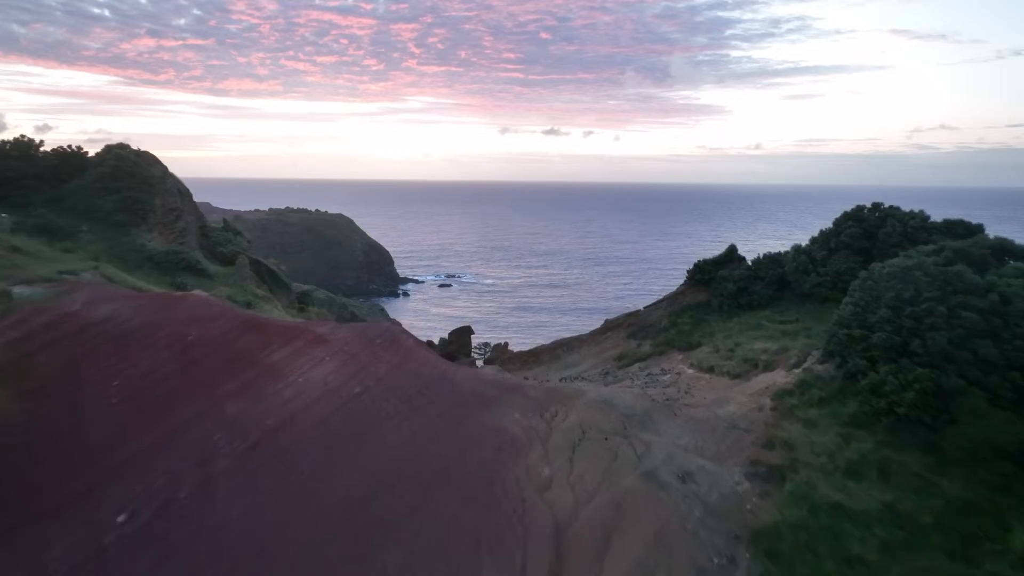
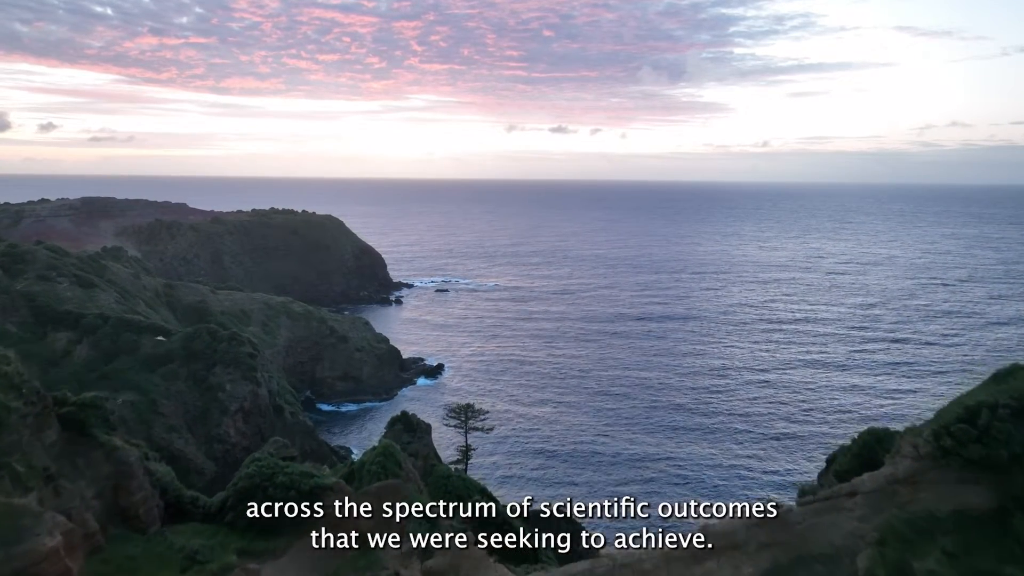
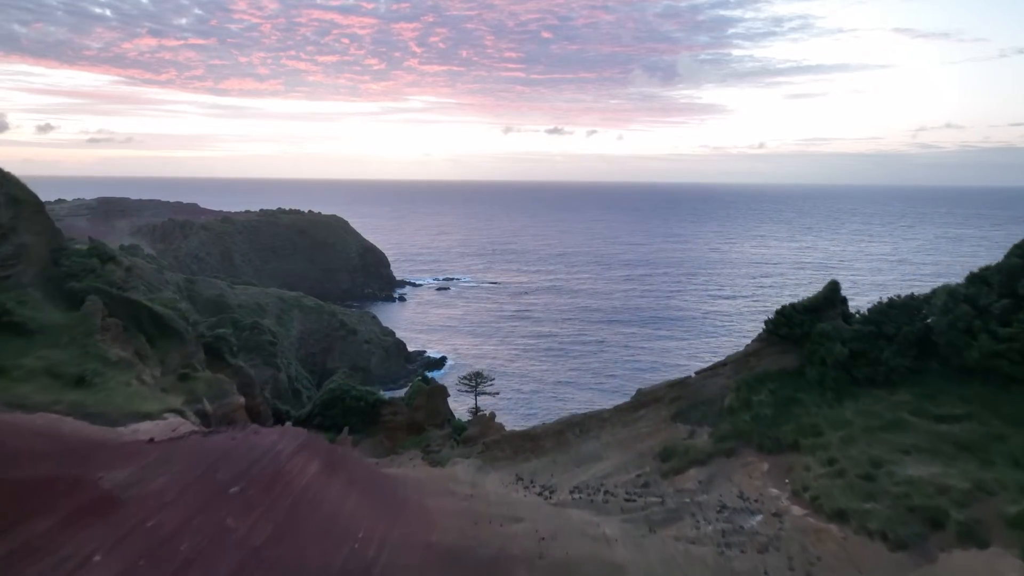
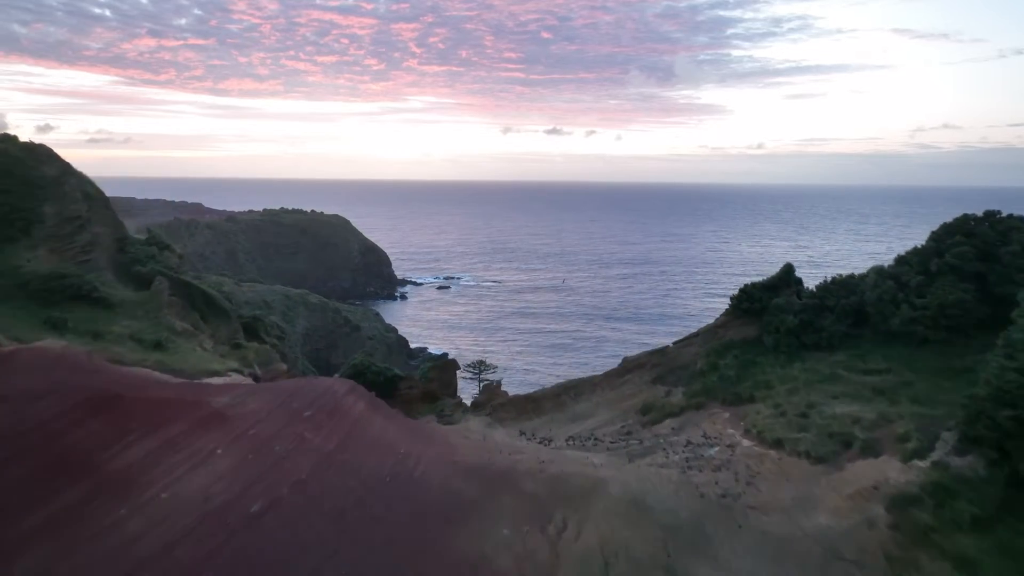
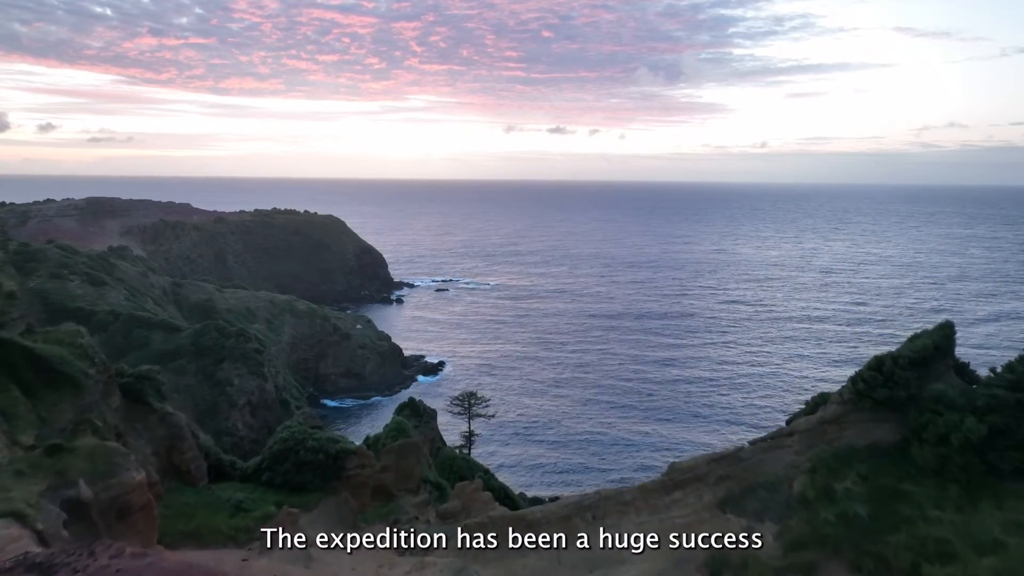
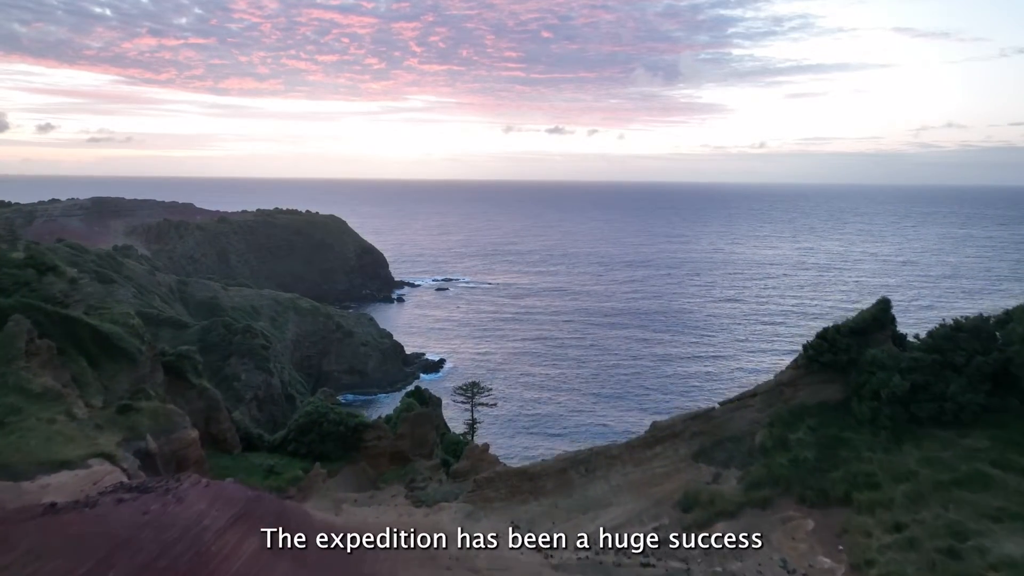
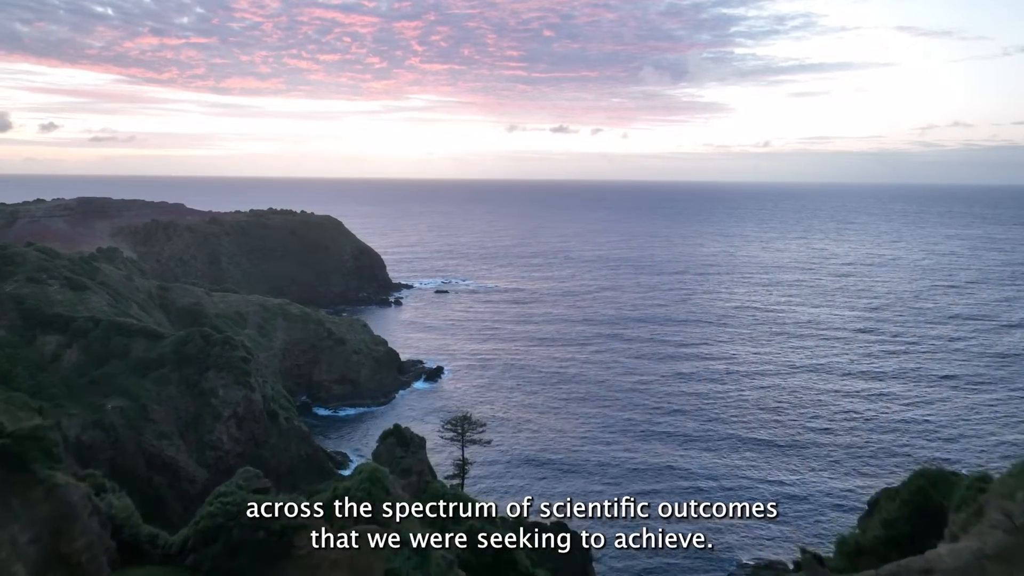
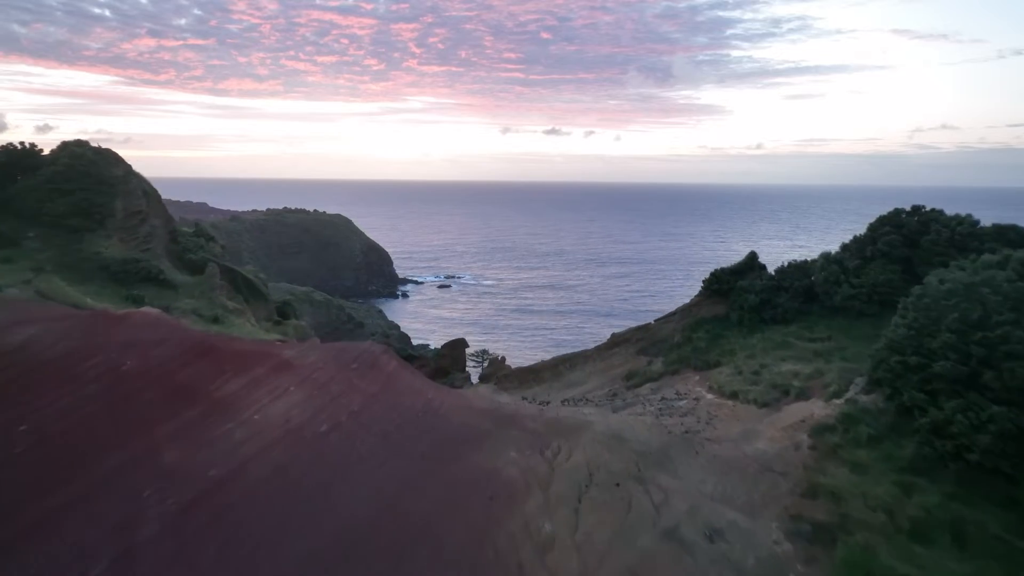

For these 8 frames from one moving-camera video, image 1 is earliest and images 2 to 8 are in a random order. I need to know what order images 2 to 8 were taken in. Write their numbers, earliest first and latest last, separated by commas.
8, 4, 3, 6, 5, 2, 7
